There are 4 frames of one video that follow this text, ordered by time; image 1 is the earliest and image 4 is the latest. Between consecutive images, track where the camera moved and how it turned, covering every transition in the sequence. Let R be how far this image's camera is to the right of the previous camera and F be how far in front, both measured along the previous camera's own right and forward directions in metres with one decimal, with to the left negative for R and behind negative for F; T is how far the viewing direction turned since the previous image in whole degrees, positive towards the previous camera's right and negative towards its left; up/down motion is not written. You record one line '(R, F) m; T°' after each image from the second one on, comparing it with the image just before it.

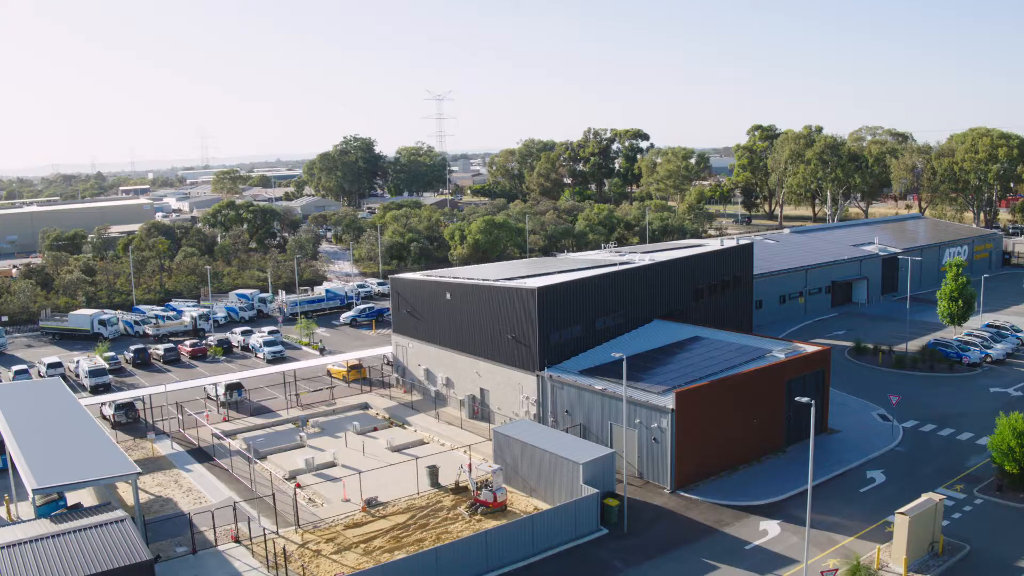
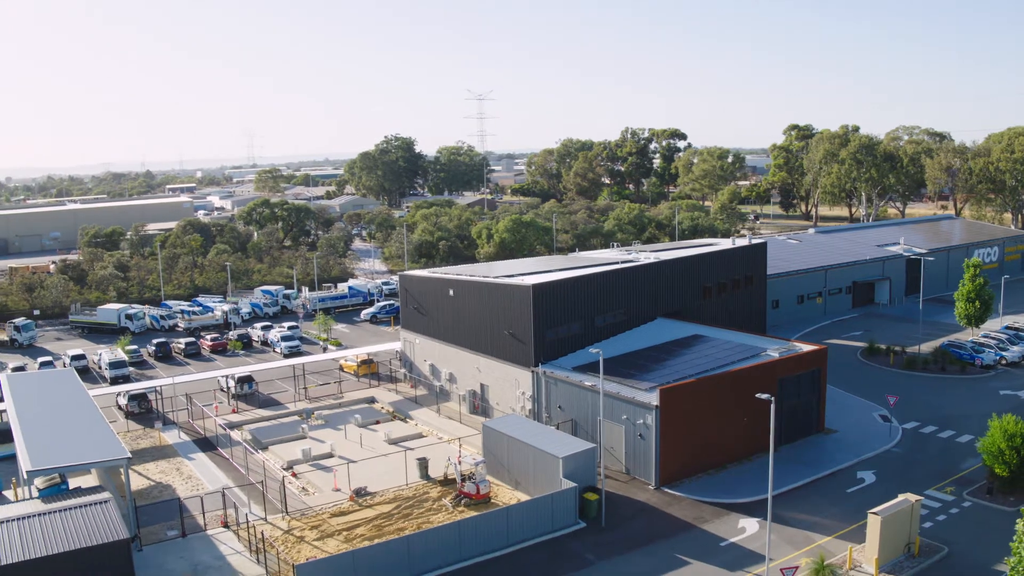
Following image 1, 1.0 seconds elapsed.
(+1.5, -0.3) m; -3°
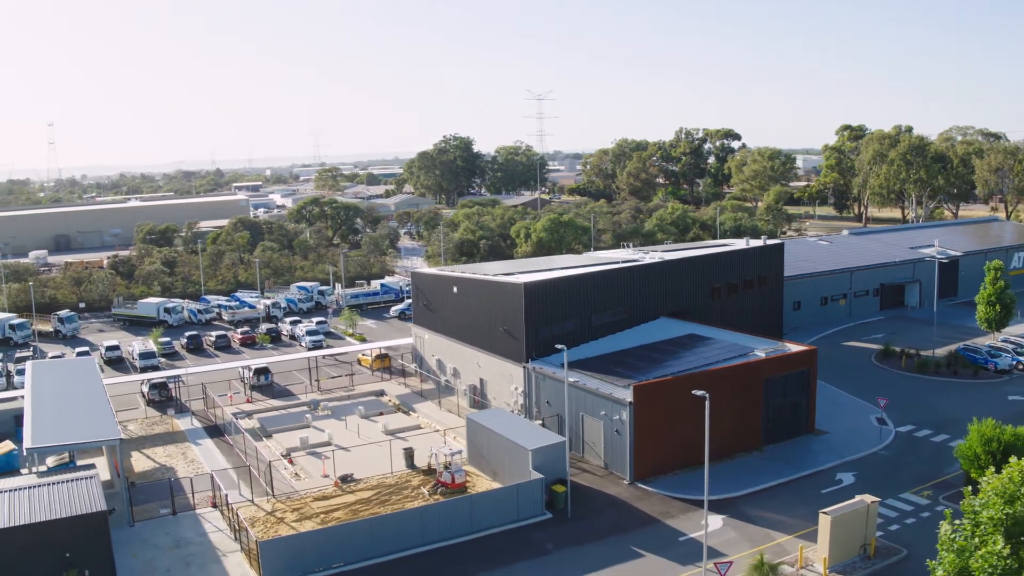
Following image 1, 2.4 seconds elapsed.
(+2.3, -0.5) m; -4°
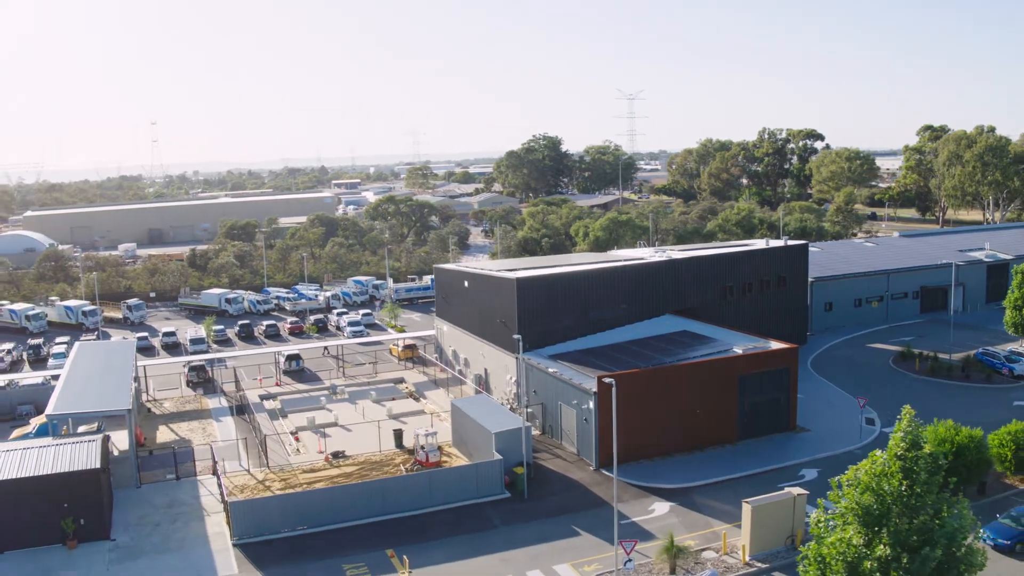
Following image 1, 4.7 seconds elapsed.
(+3.5, -1.2) m; -7°
